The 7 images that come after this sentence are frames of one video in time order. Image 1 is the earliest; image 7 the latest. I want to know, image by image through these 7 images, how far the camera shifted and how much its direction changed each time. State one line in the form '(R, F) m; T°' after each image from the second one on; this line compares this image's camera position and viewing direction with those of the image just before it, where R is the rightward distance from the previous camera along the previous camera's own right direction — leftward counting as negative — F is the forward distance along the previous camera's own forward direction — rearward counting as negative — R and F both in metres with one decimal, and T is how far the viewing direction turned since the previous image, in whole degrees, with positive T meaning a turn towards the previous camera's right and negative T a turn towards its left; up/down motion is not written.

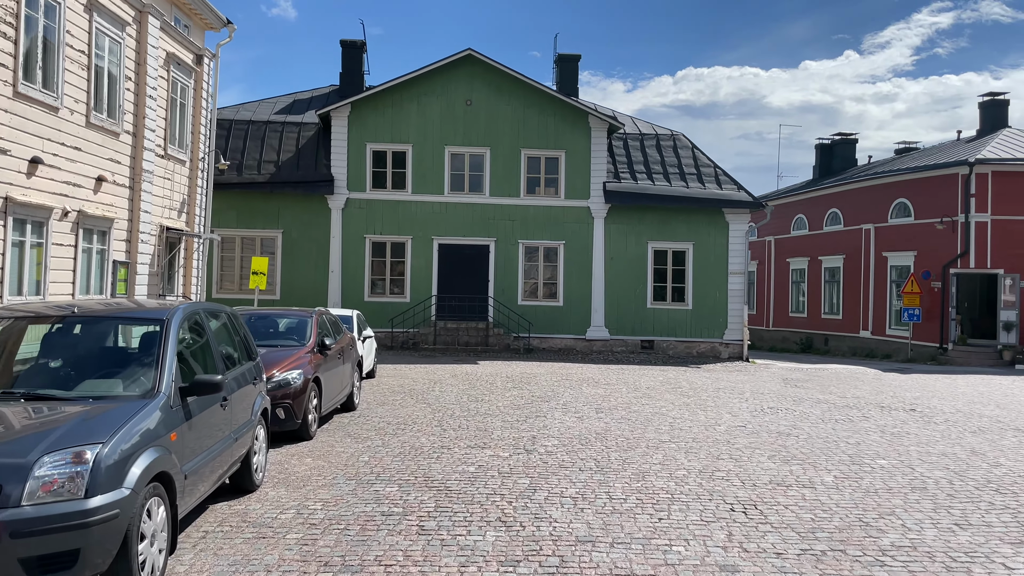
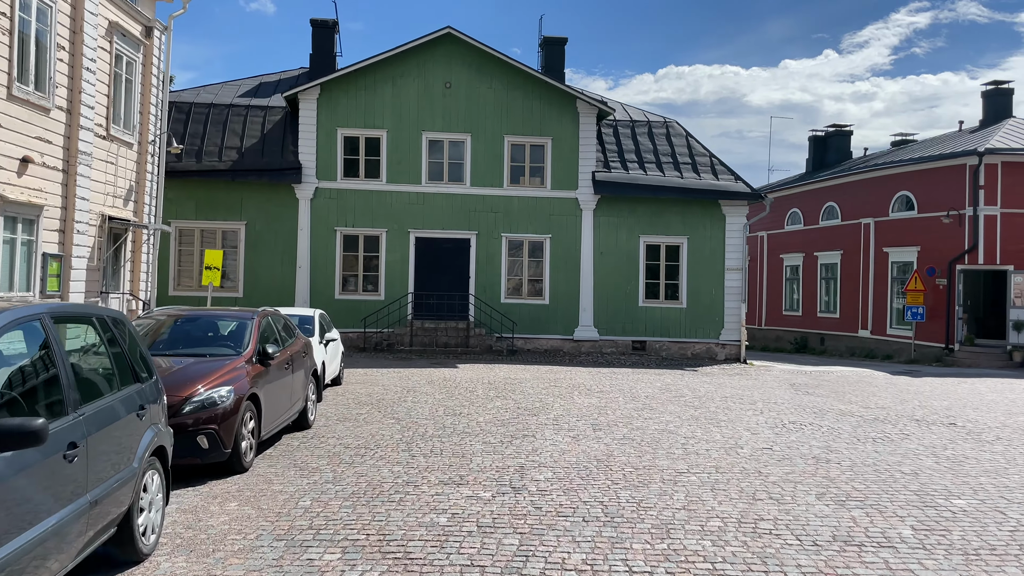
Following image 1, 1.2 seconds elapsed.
(0.0, +1.5) m; +1°
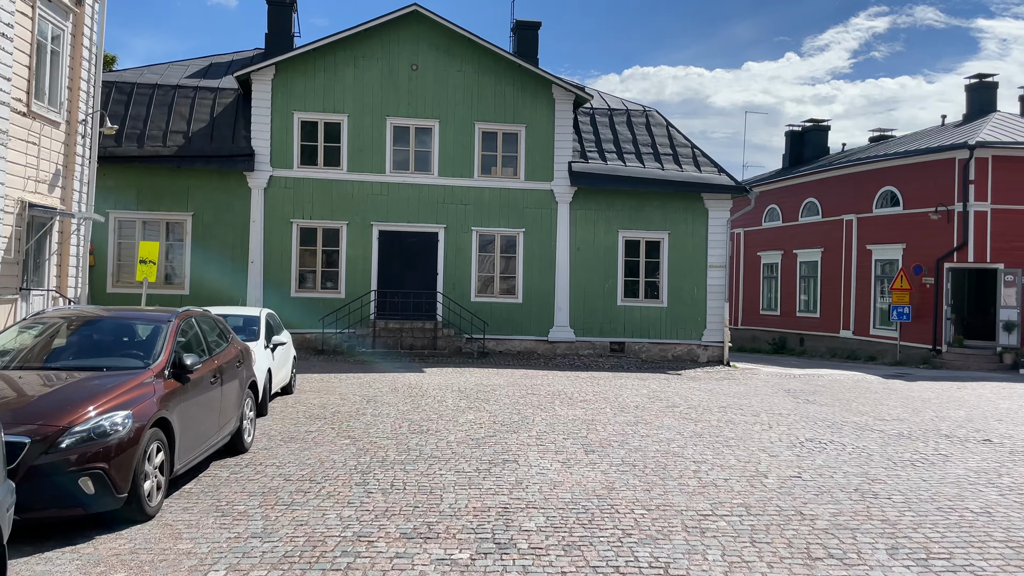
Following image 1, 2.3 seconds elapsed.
(-0.1, +1.3) m; +2°
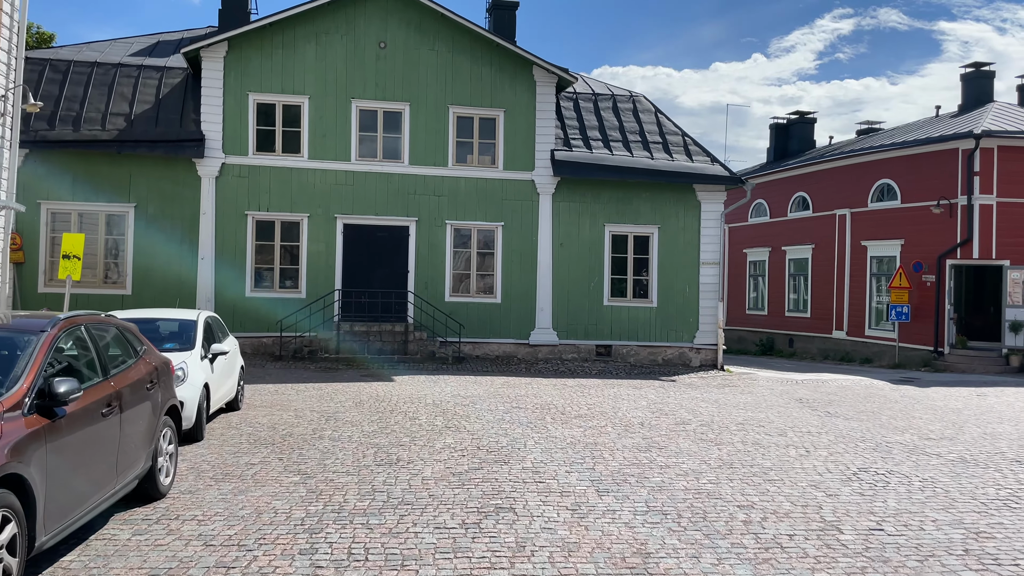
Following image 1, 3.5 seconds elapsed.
(-0.2, +1.5) m; +2°
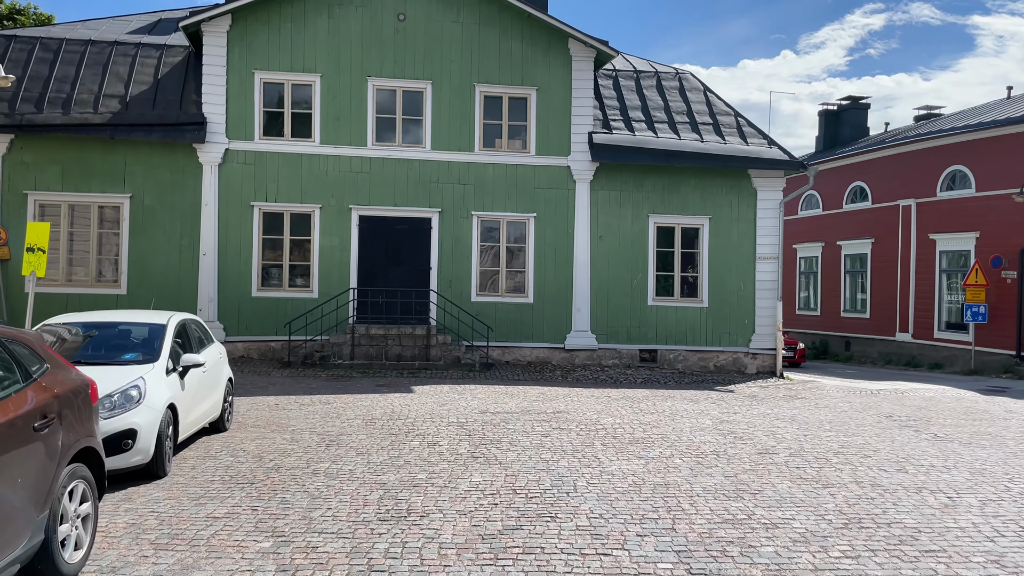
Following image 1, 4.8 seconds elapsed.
(-0.1, +1.8) m; -2°
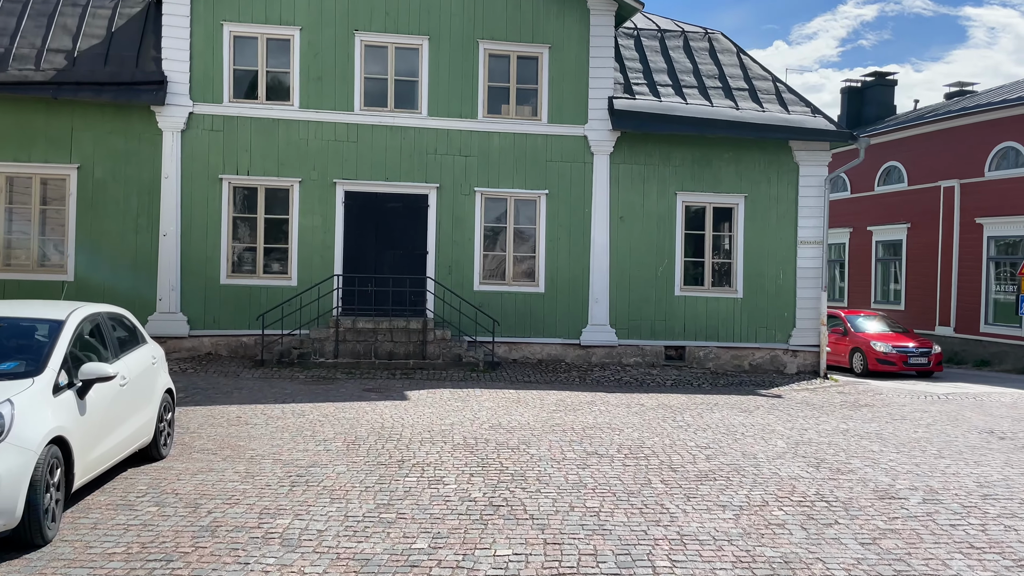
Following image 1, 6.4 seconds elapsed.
(-0.3, +2.0) m; +1°
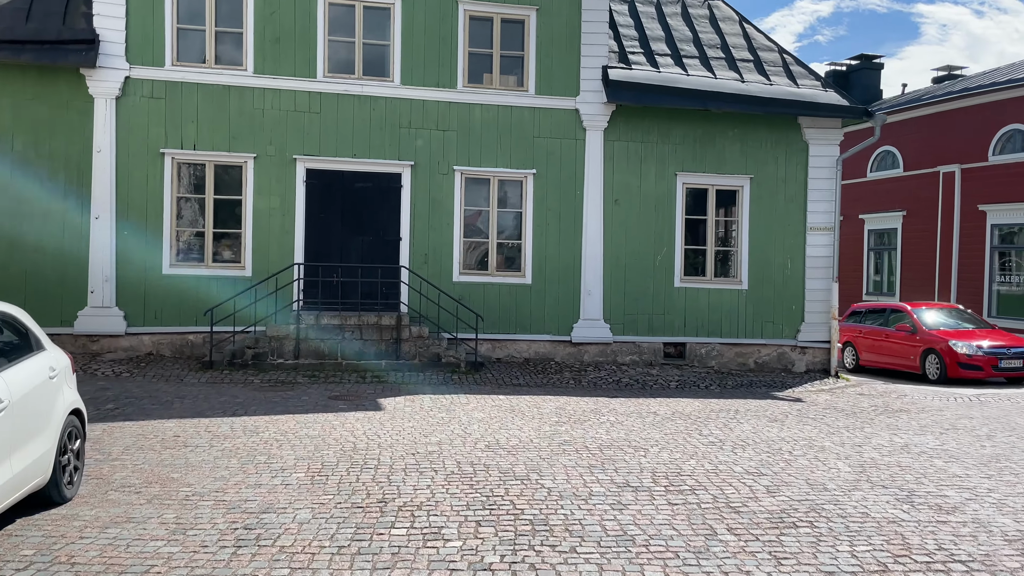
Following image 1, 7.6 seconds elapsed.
(-0.3, +1.5) m; +3°
